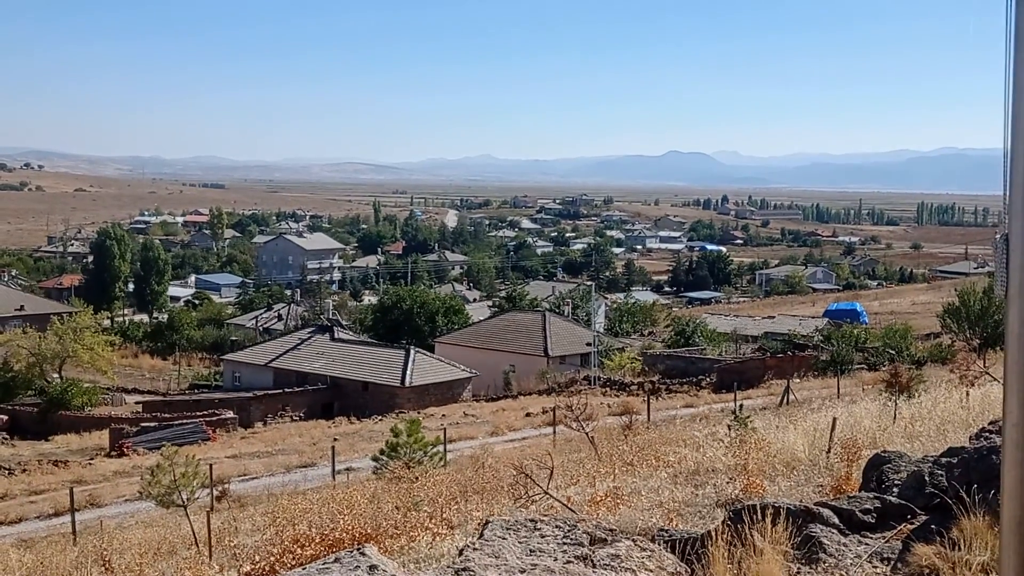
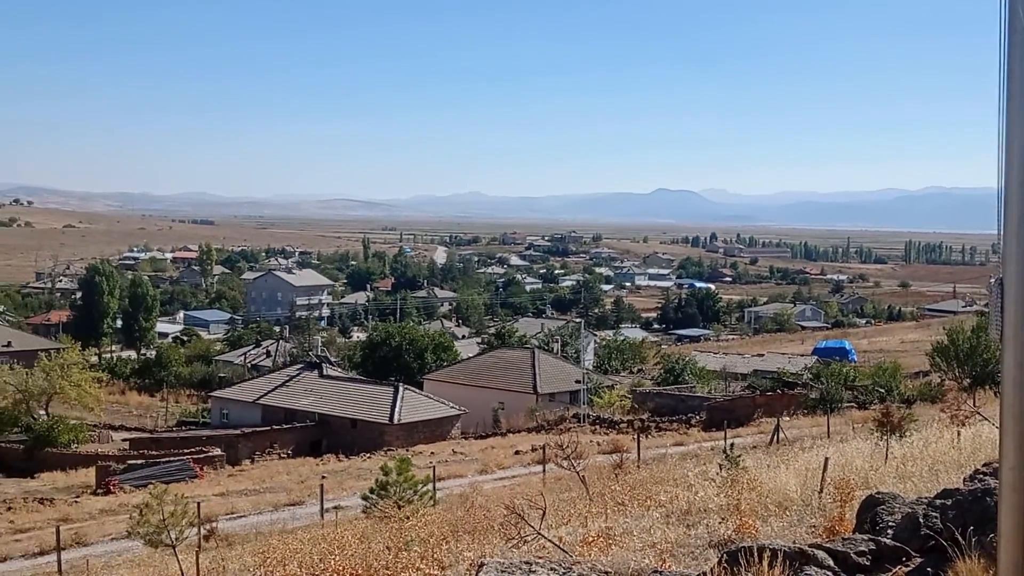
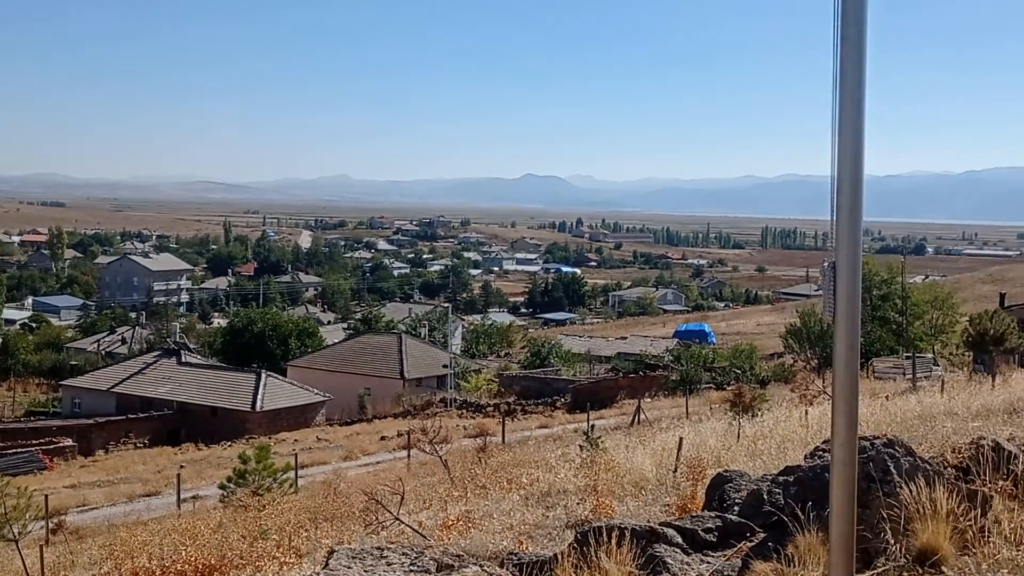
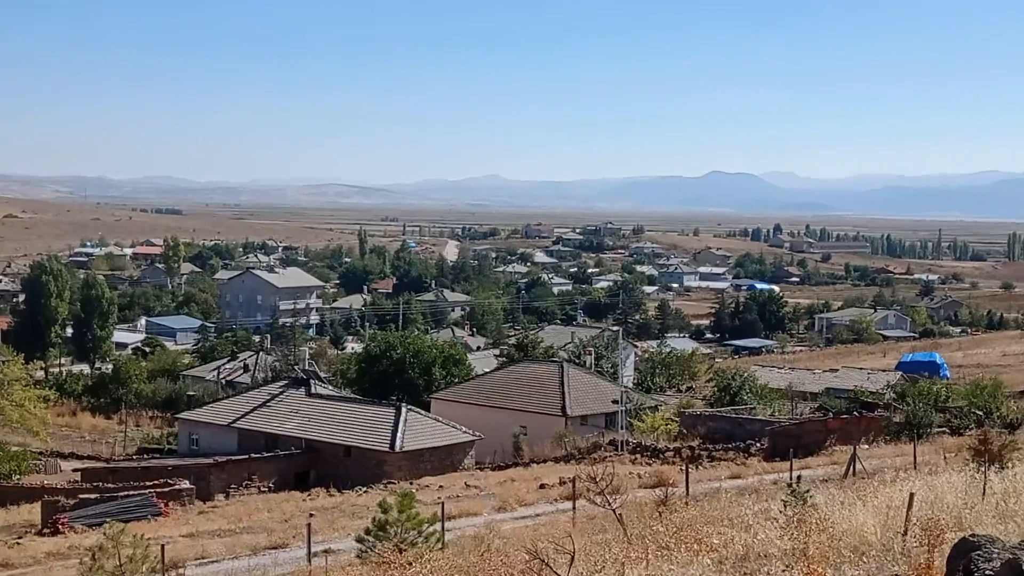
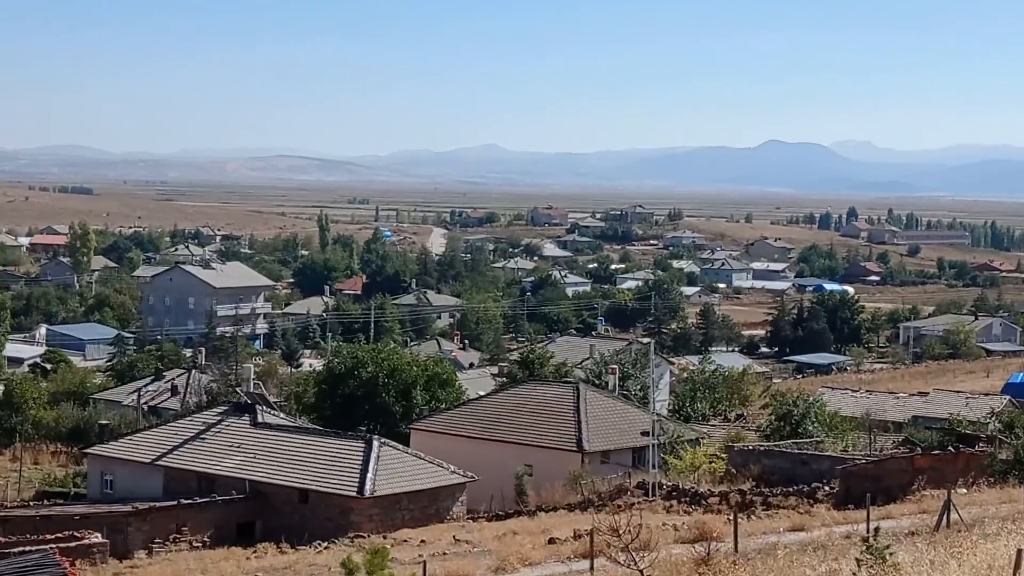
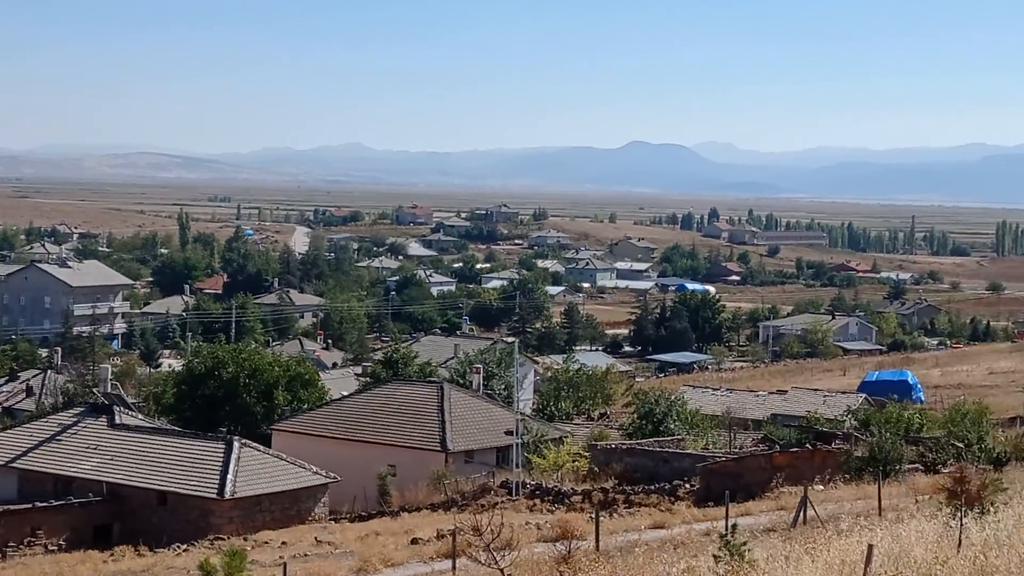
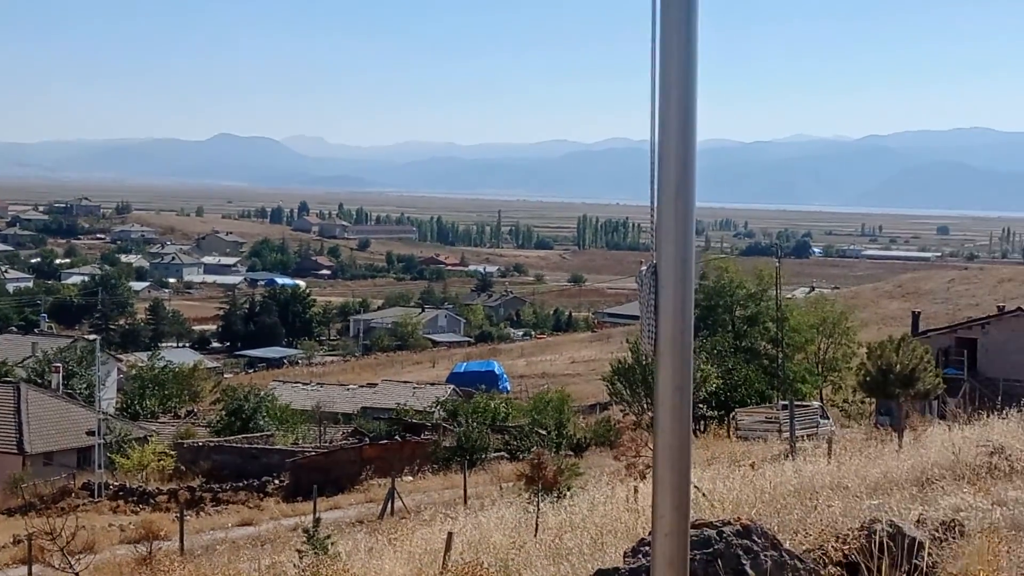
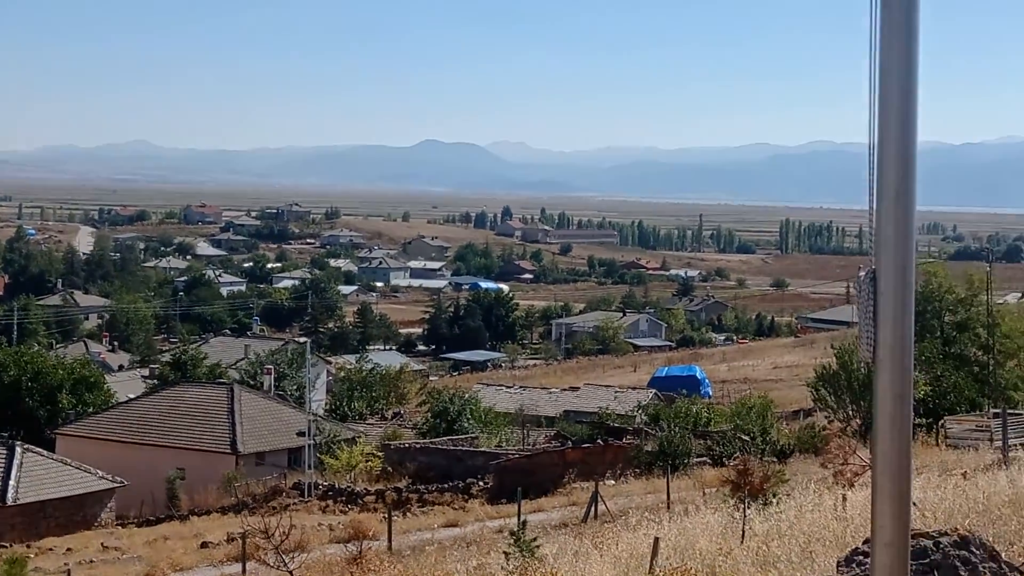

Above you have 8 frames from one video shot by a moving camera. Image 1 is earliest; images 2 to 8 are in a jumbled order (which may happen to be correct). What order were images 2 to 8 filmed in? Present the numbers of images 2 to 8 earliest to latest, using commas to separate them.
3, 2, 4, 5, 6, 8, 7
